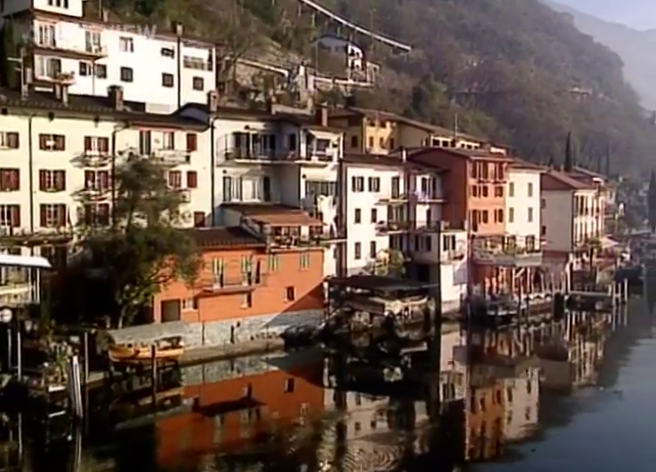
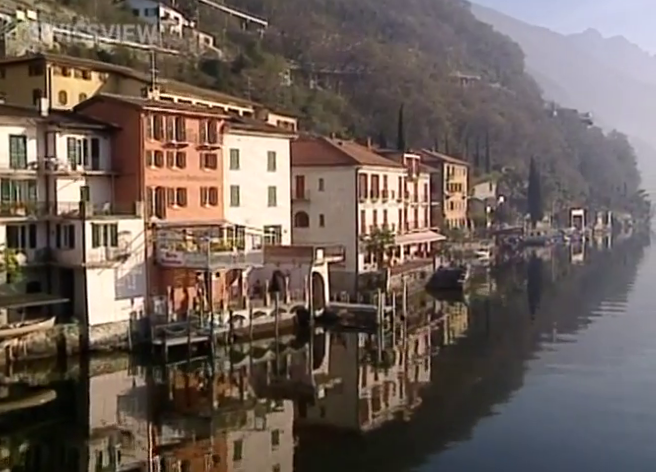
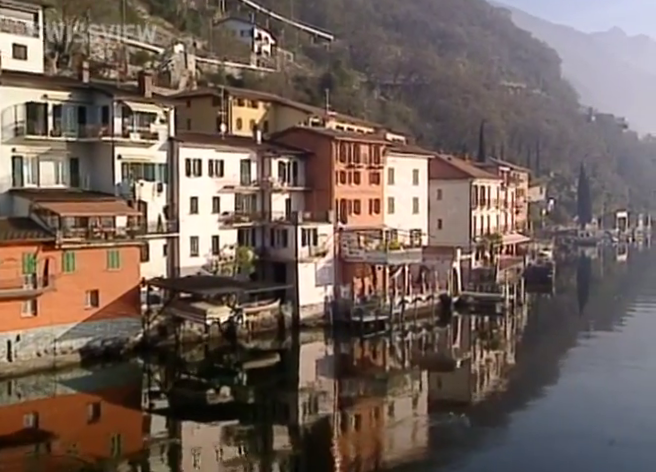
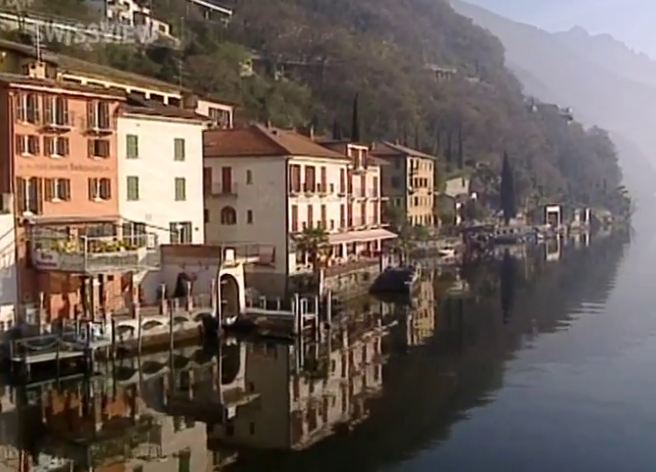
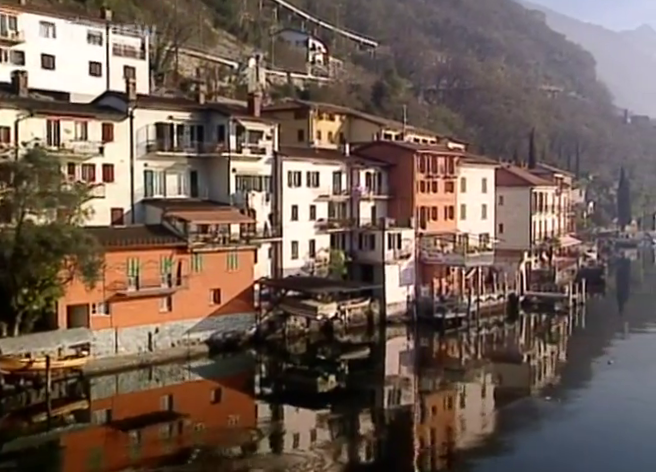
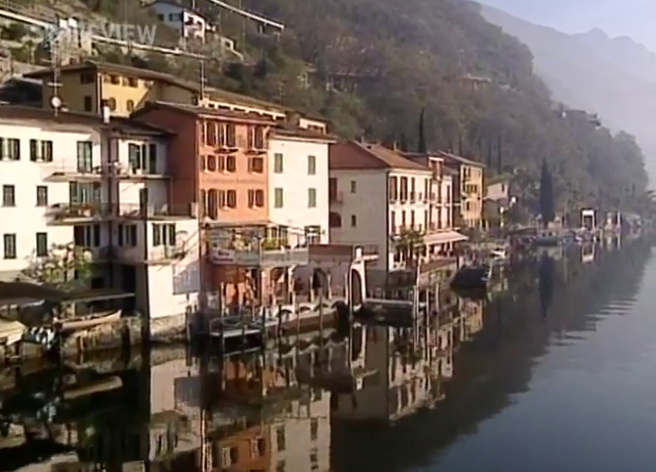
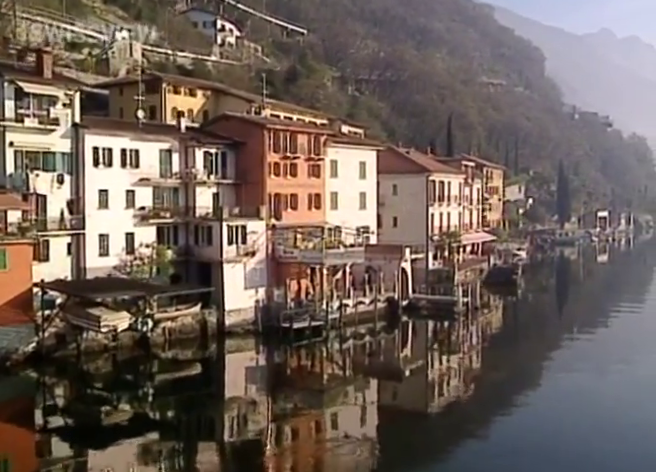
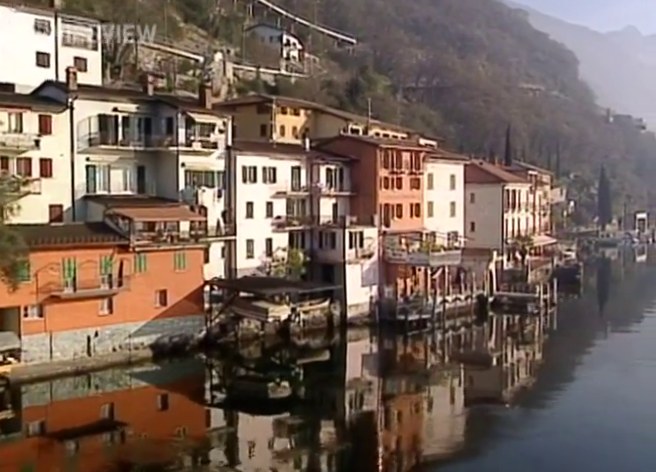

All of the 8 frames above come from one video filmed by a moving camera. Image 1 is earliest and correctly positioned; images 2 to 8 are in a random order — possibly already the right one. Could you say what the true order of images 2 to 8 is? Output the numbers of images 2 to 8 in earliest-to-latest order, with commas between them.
5, 8, 3, 7, 6, 2, 4
